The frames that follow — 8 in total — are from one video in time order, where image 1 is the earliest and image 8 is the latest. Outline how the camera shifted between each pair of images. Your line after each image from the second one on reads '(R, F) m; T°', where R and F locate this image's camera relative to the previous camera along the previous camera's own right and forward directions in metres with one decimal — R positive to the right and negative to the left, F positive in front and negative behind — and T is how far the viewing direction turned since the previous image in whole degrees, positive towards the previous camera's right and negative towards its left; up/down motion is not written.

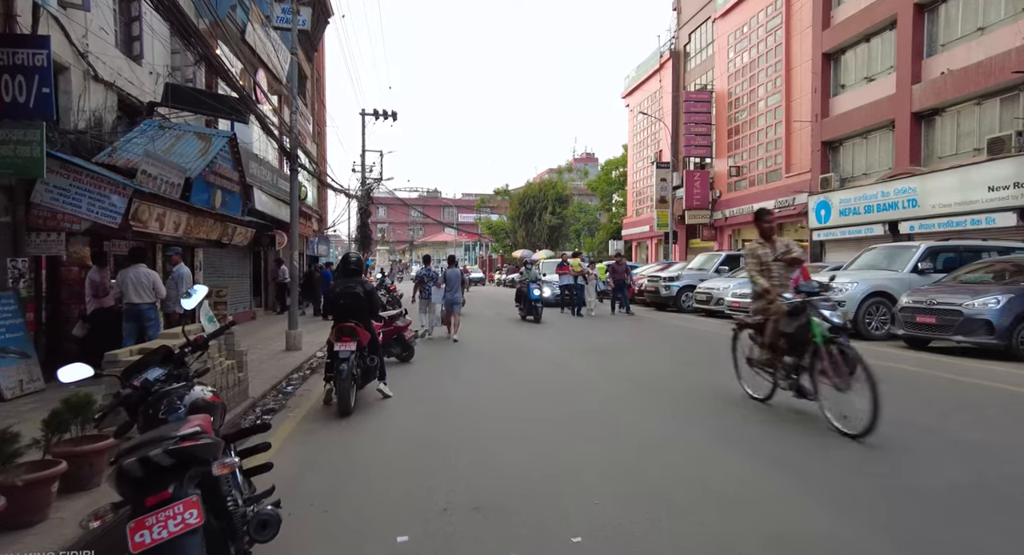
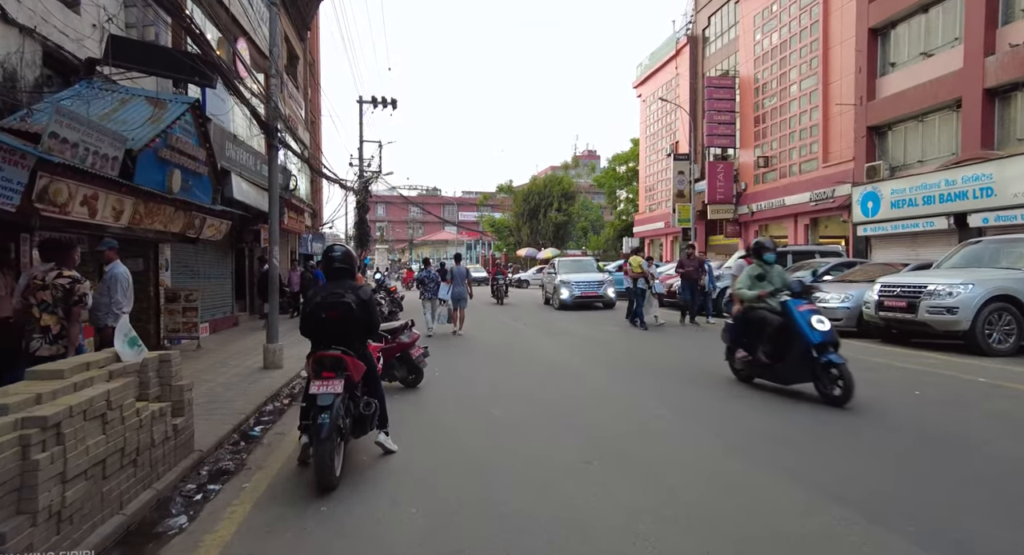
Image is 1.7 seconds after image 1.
(-0.5, +2.0) m; 0°
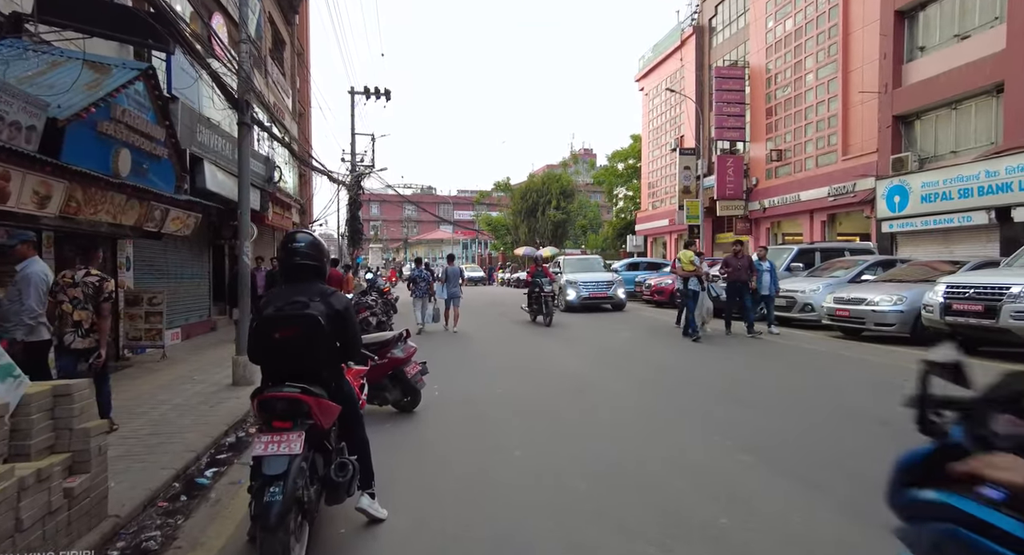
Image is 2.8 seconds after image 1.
(-0.2, +1.3) m; 0°
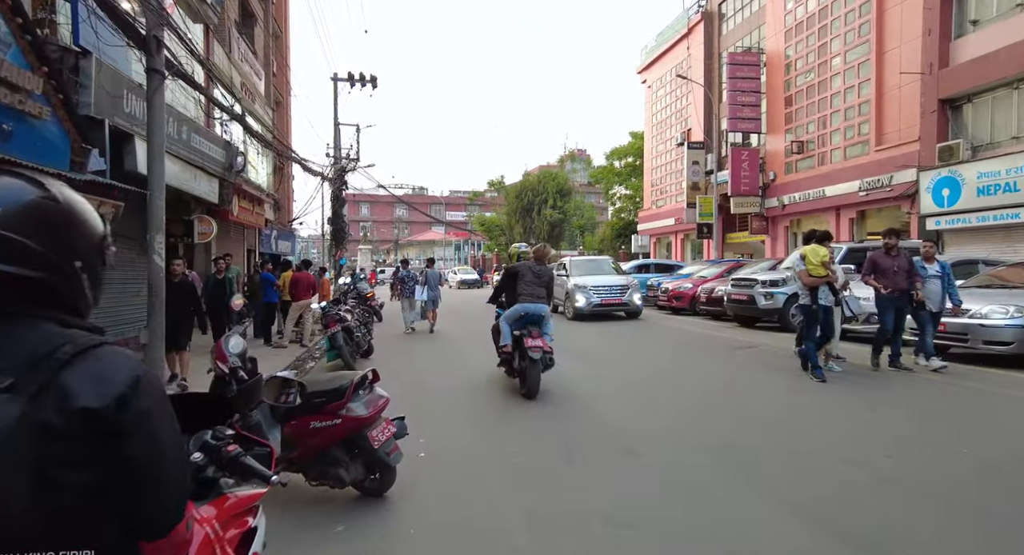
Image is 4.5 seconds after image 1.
(-0.2, +2.1) m; +1°
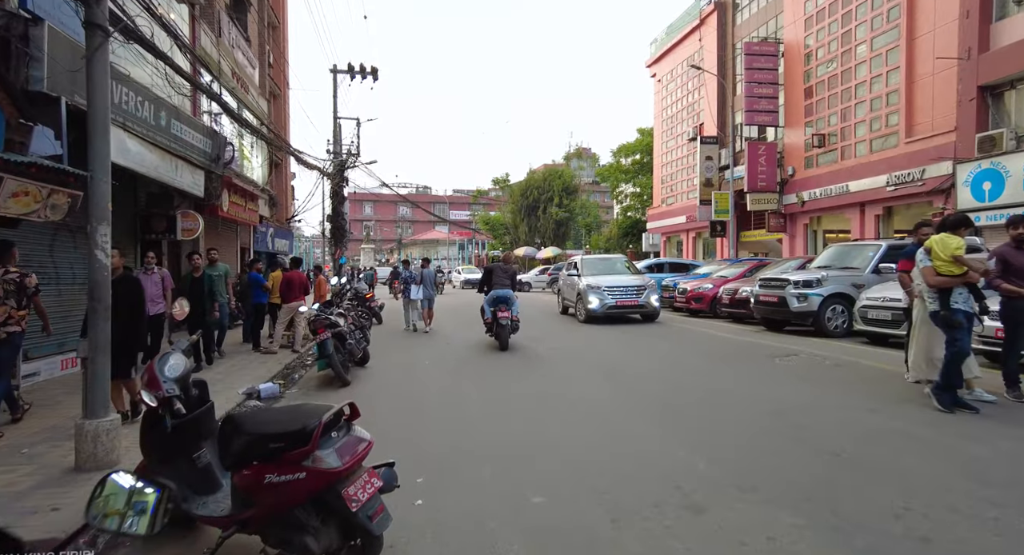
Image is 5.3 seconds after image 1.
(-0.1, +1.0) m; 0°
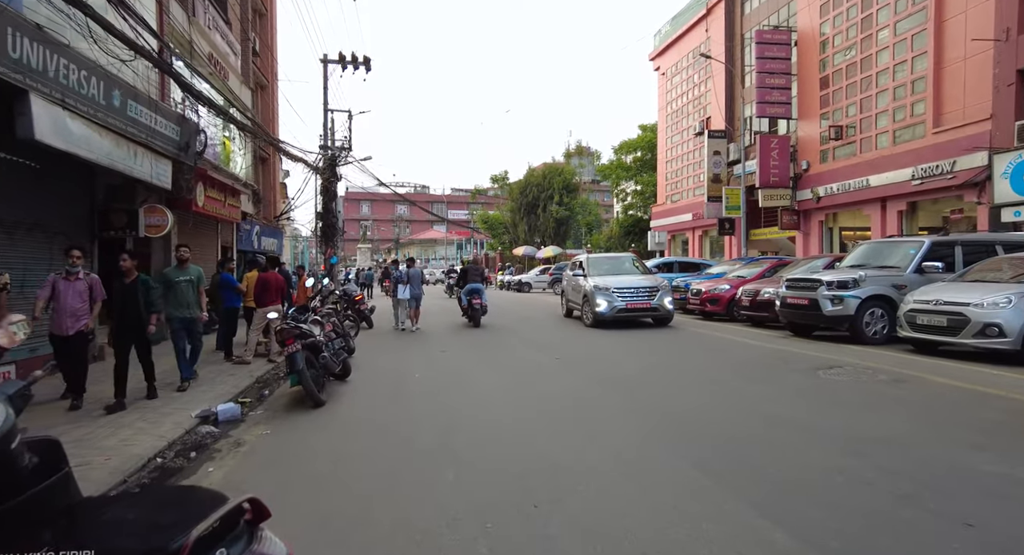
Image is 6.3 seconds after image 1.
(0.0, +1.1) m; 0°
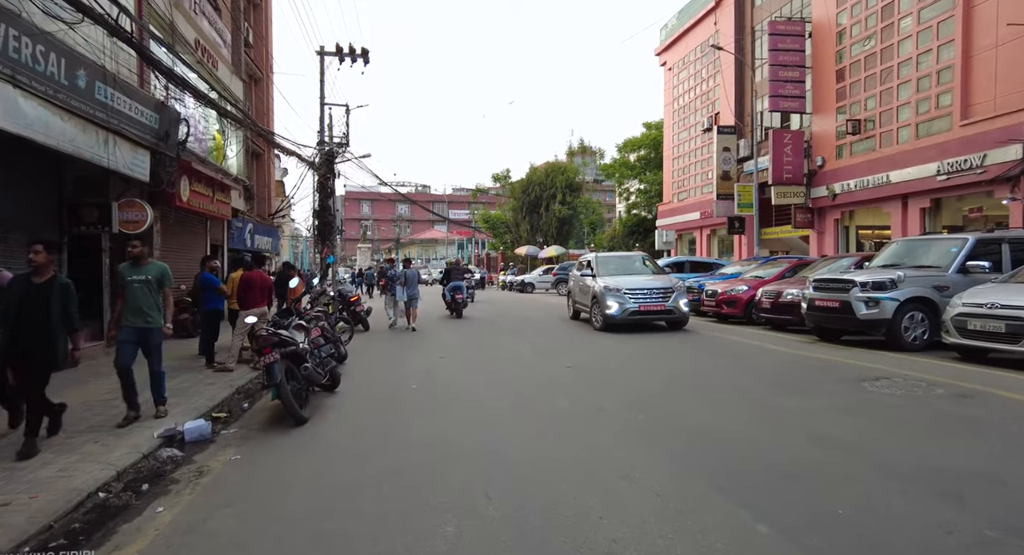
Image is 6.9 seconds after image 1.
(-0.1, +0.8) m; 0°
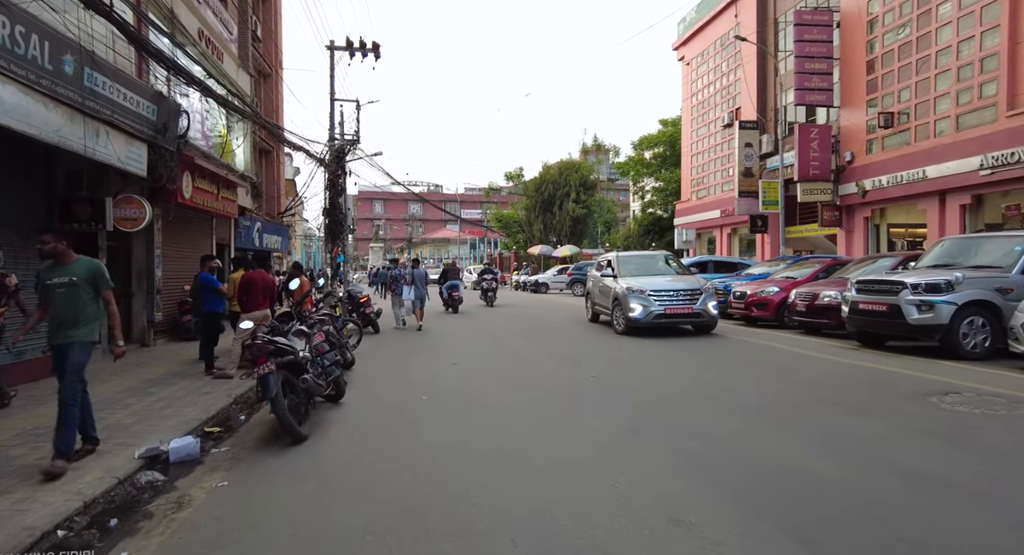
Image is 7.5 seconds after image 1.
(-0.1, +0.7) m; -1°
